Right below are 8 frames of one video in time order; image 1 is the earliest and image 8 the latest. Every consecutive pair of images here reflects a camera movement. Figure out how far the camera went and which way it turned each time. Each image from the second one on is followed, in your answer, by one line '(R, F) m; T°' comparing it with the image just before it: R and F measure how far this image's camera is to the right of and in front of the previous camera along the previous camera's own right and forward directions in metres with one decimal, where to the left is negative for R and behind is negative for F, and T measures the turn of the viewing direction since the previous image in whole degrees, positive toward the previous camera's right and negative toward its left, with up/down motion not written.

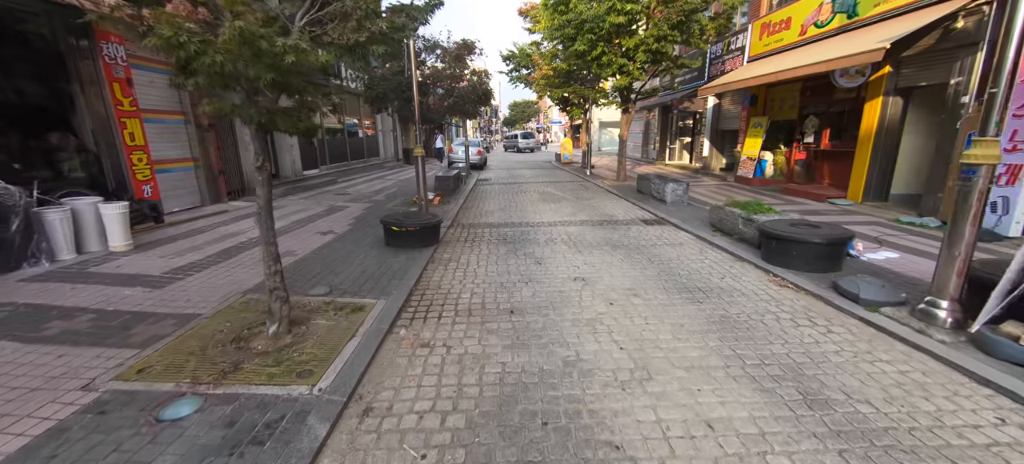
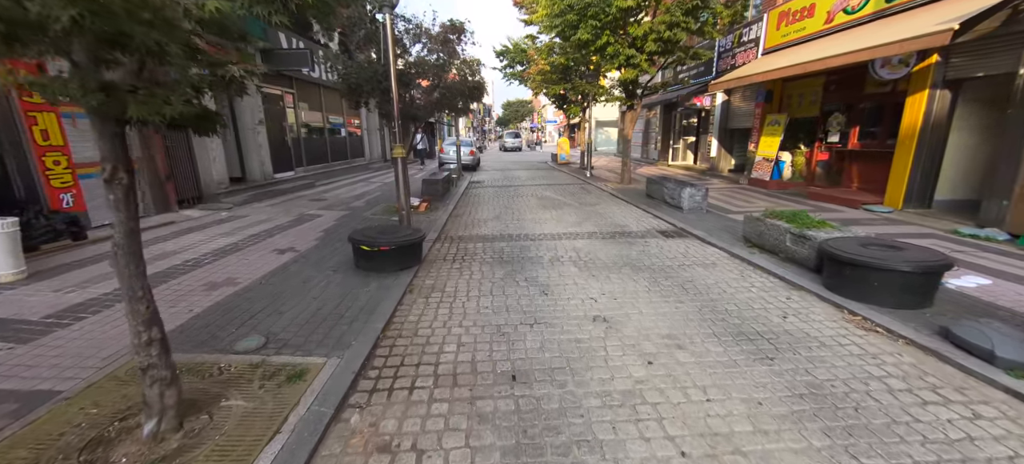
(-0.1, +1.2) m; +1°
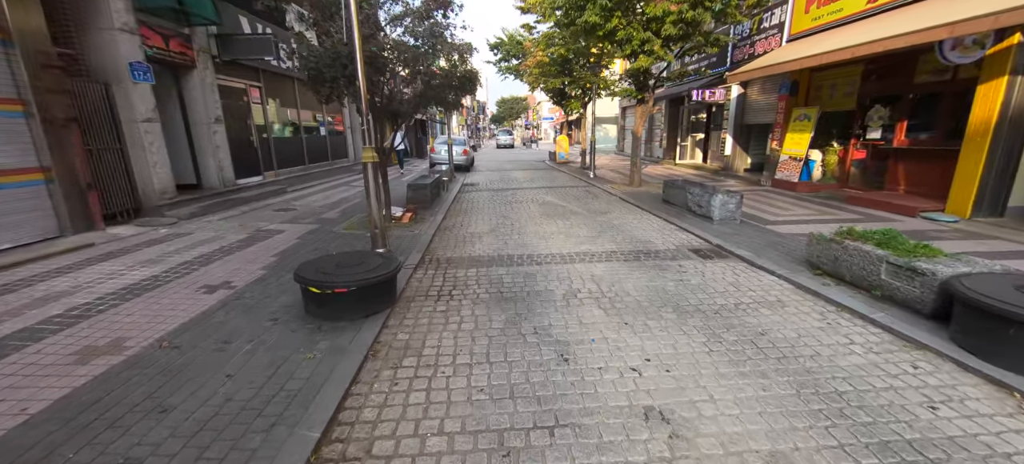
(-0.1, +1.4) m; +1°
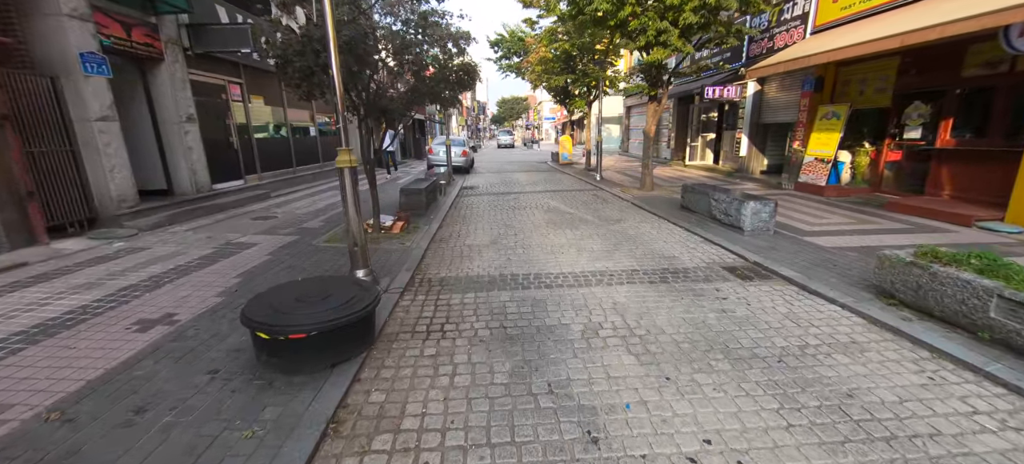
(-0.1, +0.9) m; 0°
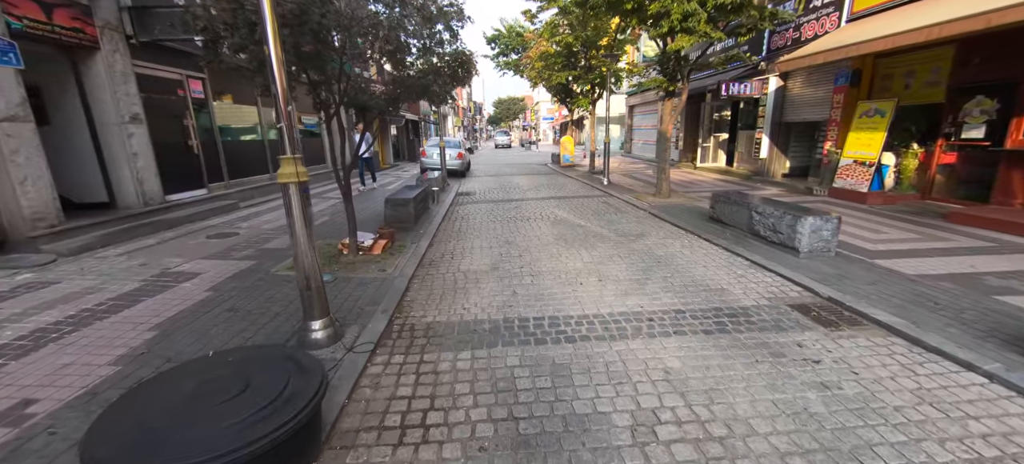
(-0.1, +1.2) m; 0°
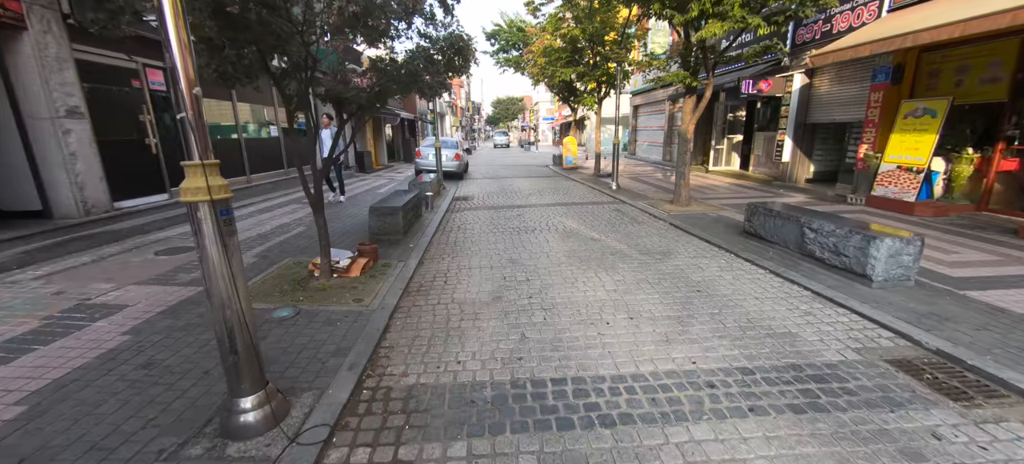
(-0.1, +1.0) m; 0°
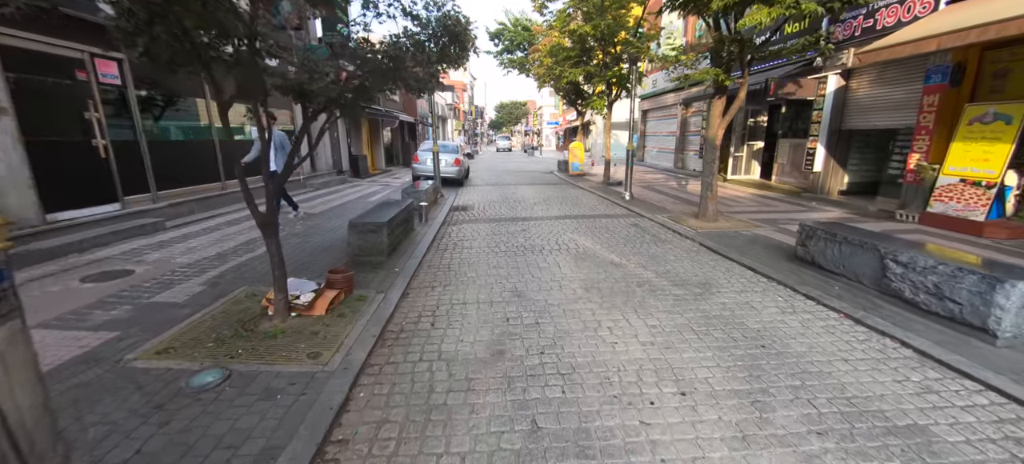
(0.0, +1.1) m; 0°
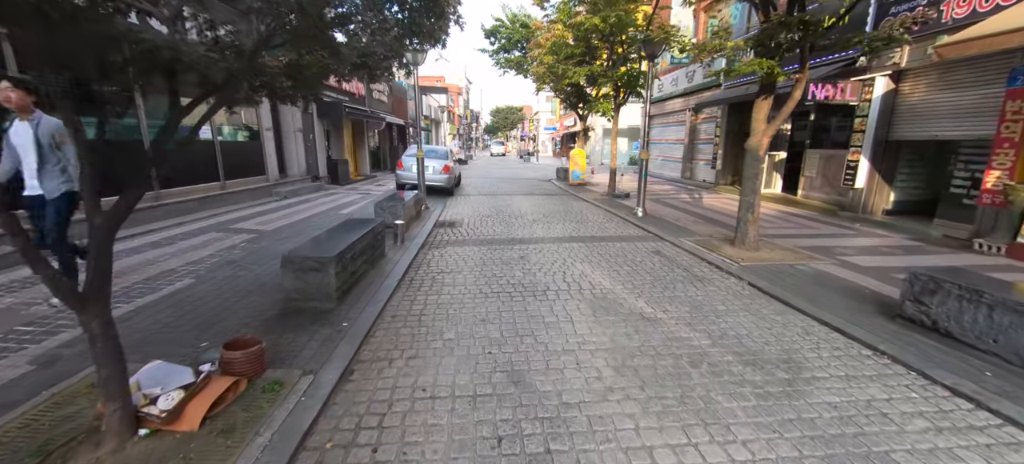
(0.0, +1.6) m; +1°
